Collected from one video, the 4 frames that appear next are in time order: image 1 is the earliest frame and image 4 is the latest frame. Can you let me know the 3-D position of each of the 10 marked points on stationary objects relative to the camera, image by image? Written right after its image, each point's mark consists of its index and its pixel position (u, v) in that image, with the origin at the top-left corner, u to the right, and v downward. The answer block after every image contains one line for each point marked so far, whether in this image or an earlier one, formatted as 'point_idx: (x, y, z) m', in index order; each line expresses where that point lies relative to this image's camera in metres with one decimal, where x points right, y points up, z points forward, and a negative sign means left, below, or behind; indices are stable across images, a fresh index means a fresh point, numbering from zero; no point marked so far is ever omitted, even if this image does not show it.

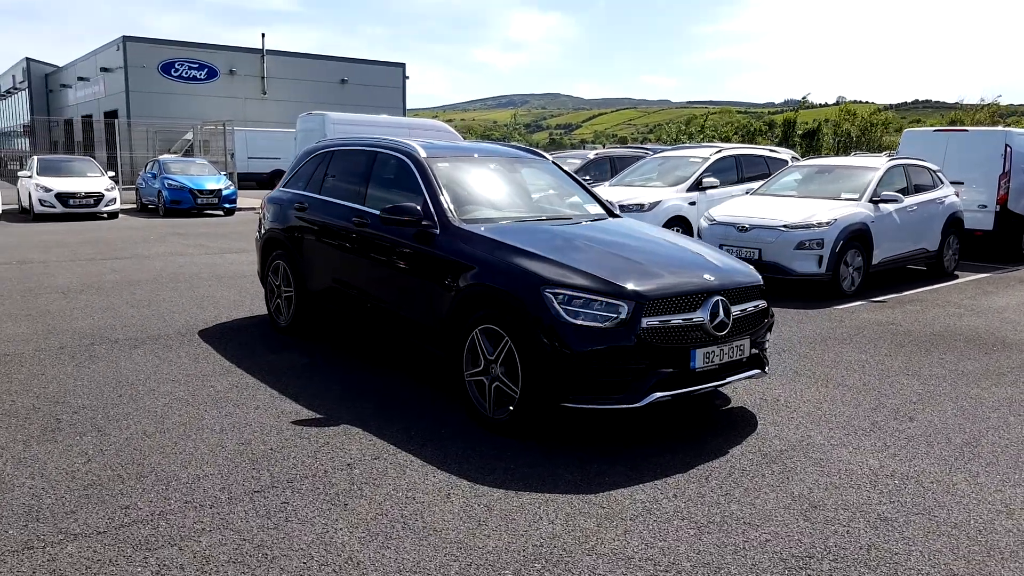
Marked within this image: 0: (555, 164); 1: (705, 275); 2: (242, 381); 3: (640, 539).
0: (+0.3, +1.0, +6.4) m
1: (+1.1, +0.1, +4.5) m
2: (-1.9, -0.6, +5.3) m
3: (+0.5, -1.1, +3.3) m
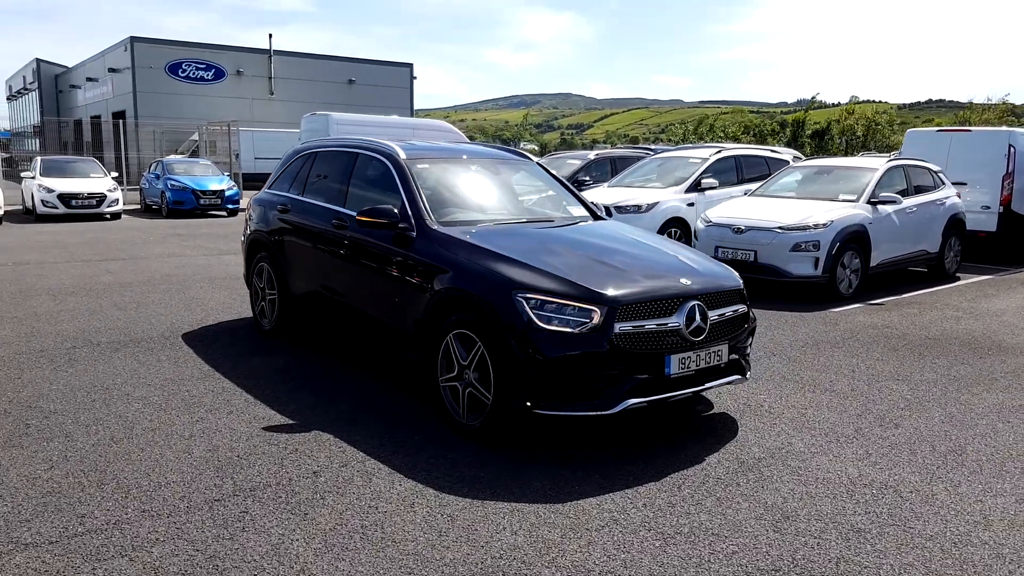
0: (+0.2, +1.0, +6.4) m
1: (+1.0, +0.1, +4.5) m
2: (-2.0, -0.7, +5.3) m
3: (+0.4, -1.1, +3.2) m
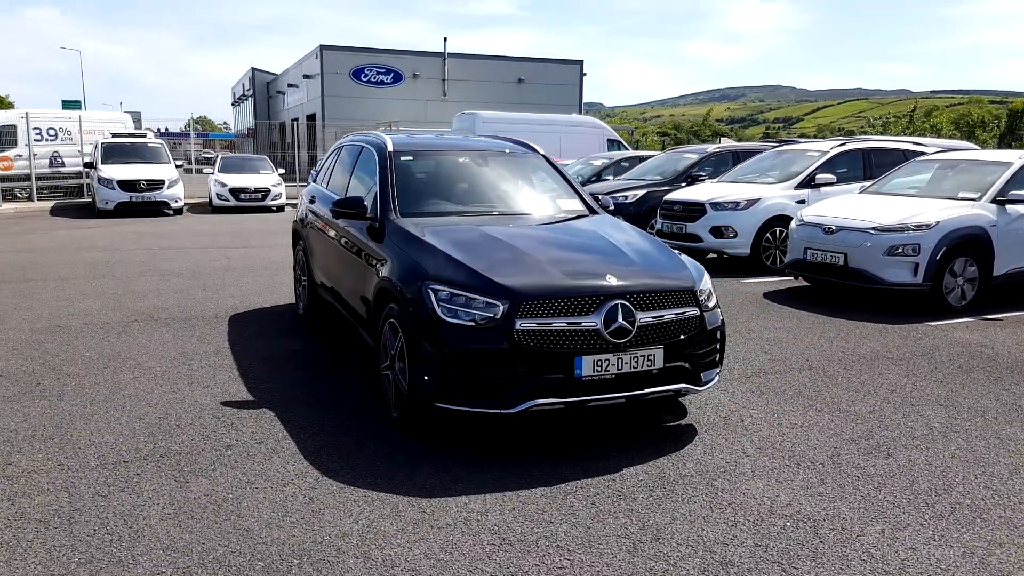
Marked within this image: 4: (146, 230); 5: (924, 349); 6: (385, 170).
0: (+0.3, +1.0, +6.3) m
1: (+0.5, +0.1, +4.2) m
2: (-2.2, -0.5, +5.7) m
3: (-0.3, -1.1, +3.2) m
4: (-7.1, +1.1, +15.2) m
5: (+3.7, -0.5, +7.0) m
6: (-0.9, +0.9, +5.6) m
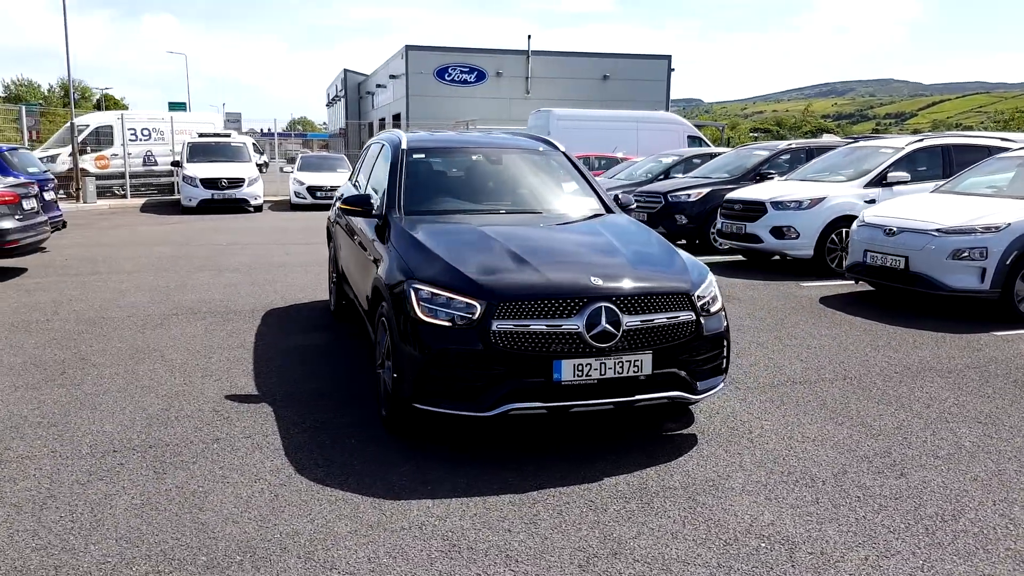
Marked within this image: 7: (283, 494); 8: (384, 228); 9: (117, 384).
0: (+0.5, +1.0, +6.1) m
1: (+0.5, 0.0, +4.1) m
2: (-2.1, -0.5, +5.9) m
3: (-0.6, -1.1, +3.2) m
4: (-5.9, +1.3, +15.8) m
5: (+3.9, -0.6, +6.5) m
6: (-0.8, +0.9, +5.6) m
7: (-1.1, -1.0, +3.7) m
8: (-0.8, +0.4, +5.2) m
9: (-2.6, -0.6, +5.1) m
